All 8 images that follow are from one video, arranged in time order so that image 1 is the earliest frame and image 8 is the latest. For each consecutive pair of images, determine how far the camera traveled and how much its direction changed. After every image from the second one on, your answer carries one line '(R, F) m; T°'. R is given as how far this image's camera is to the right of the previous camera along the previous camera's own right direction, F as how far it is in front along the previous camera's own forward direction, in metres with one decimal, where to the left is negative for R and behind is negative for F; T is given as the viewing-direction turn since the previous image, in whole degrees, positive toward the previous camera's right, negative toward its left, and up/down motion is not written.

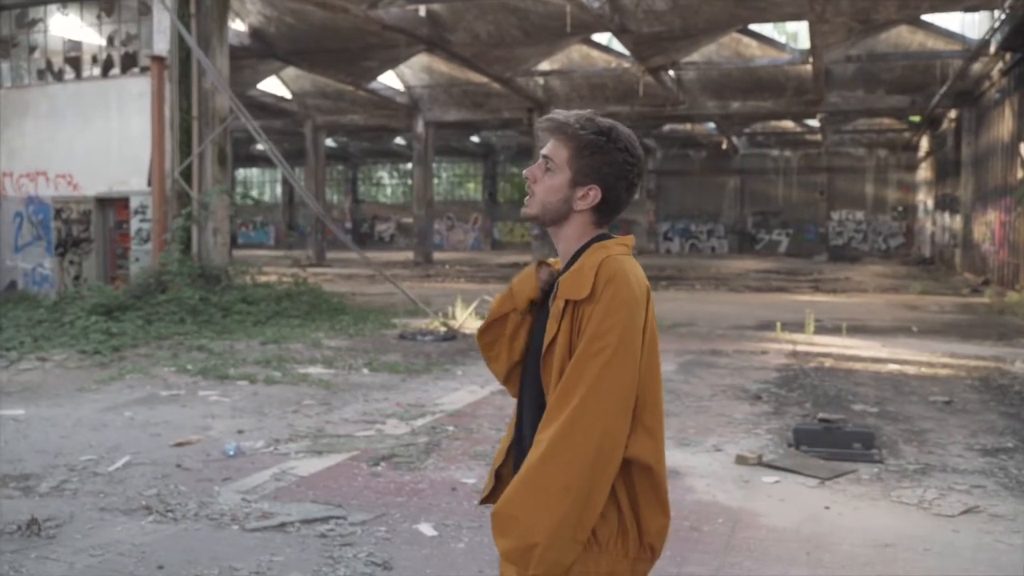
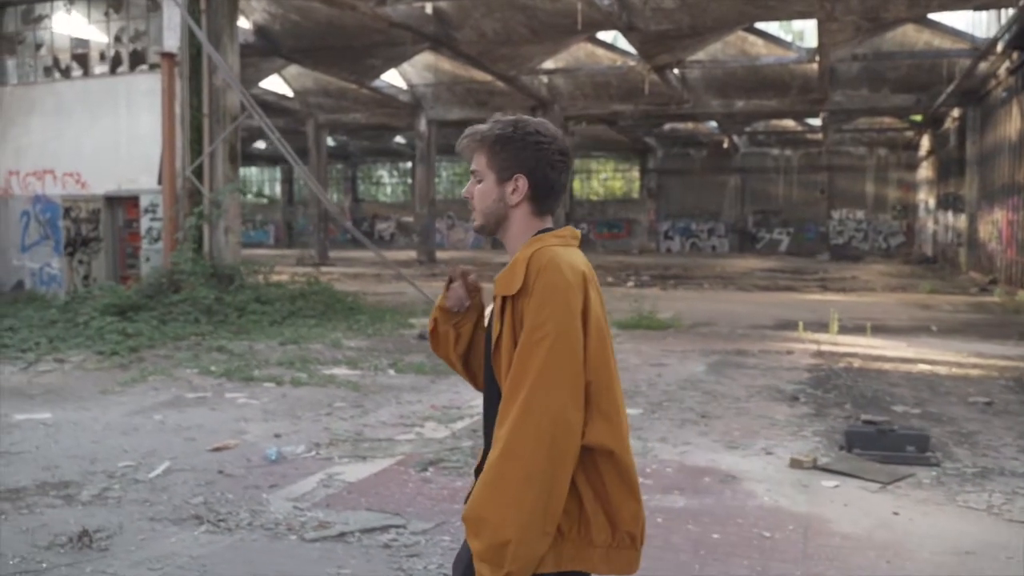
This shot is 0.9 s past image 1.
(-0.3, +0.2) m; 0°
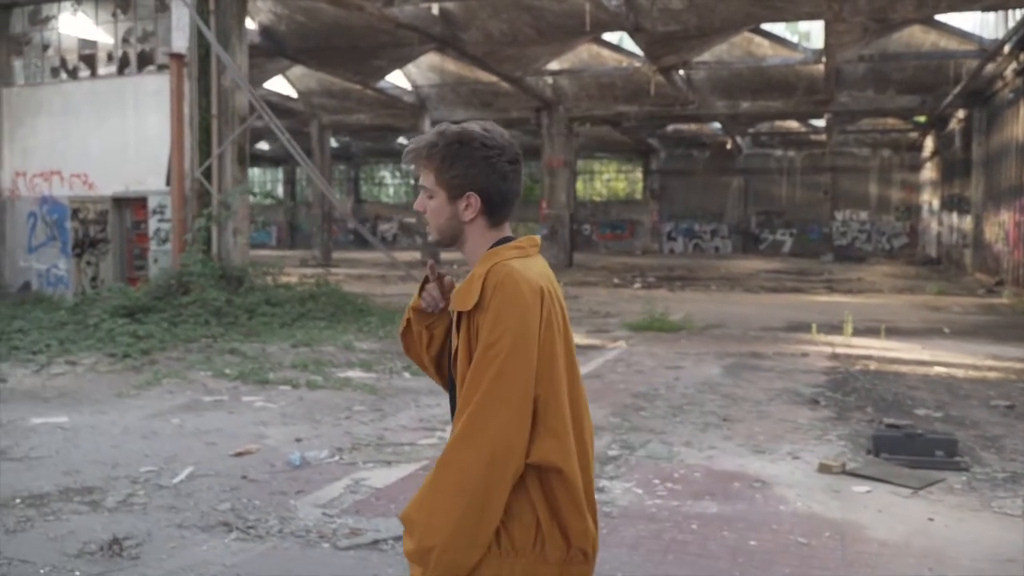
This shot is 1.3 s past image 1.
(-0.2, +0.1) m; 0°
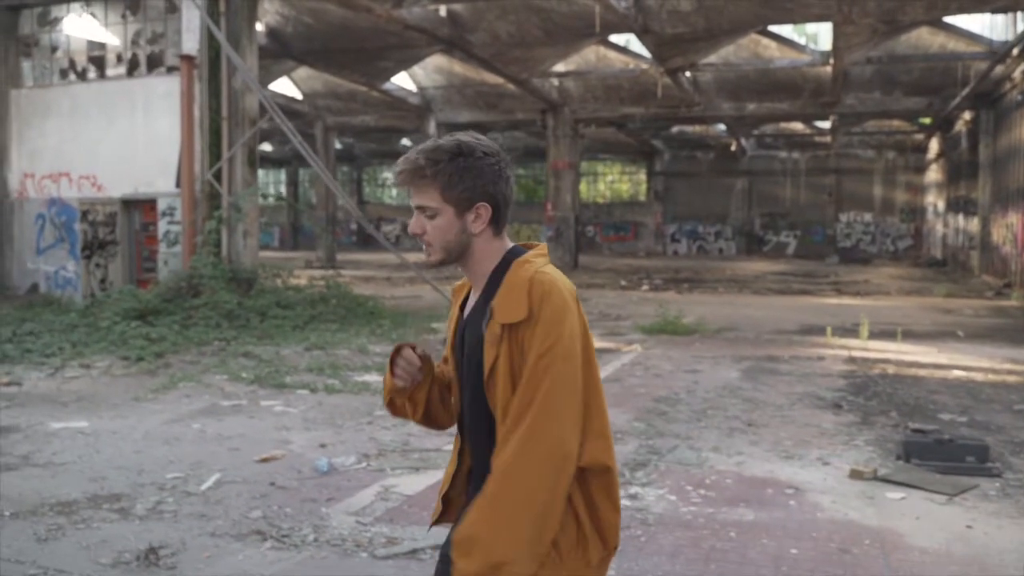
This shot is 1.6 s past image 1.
(-0.2, +0.1) m; 0°
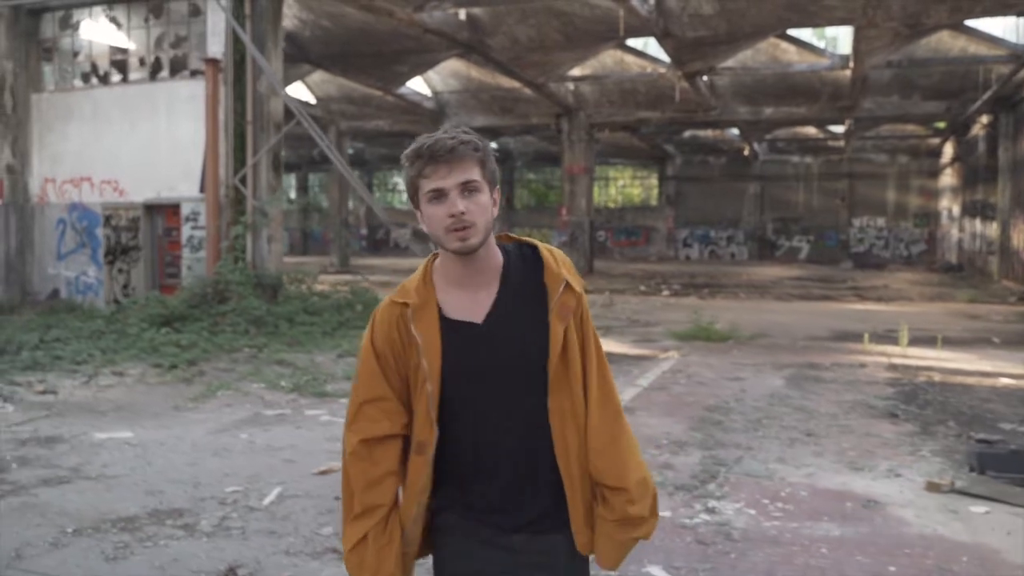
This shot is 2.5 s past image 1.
(-0.4, +0.2) m; 0°
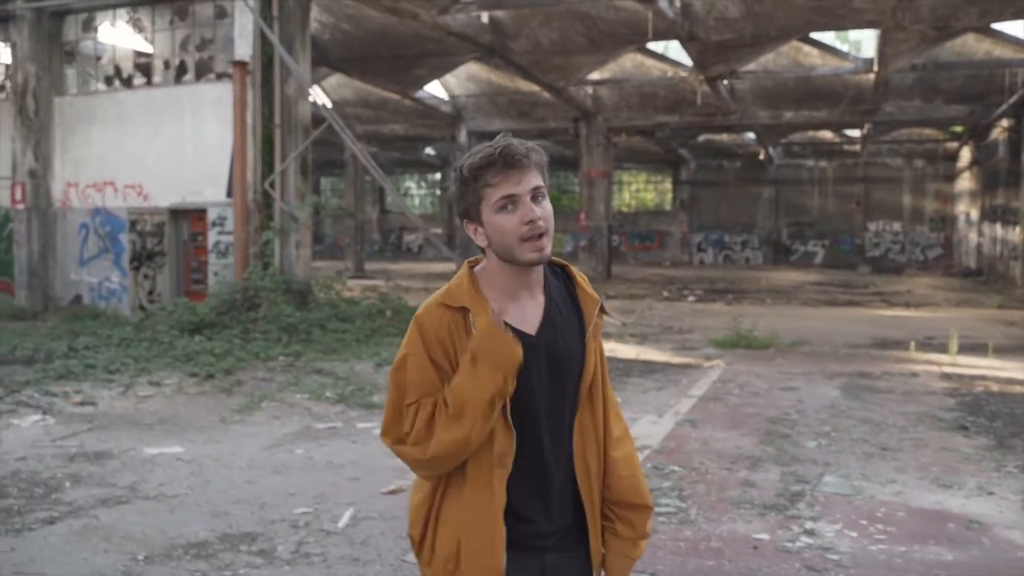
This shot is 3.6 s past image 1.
(-0.4, +0.3) m; 0°
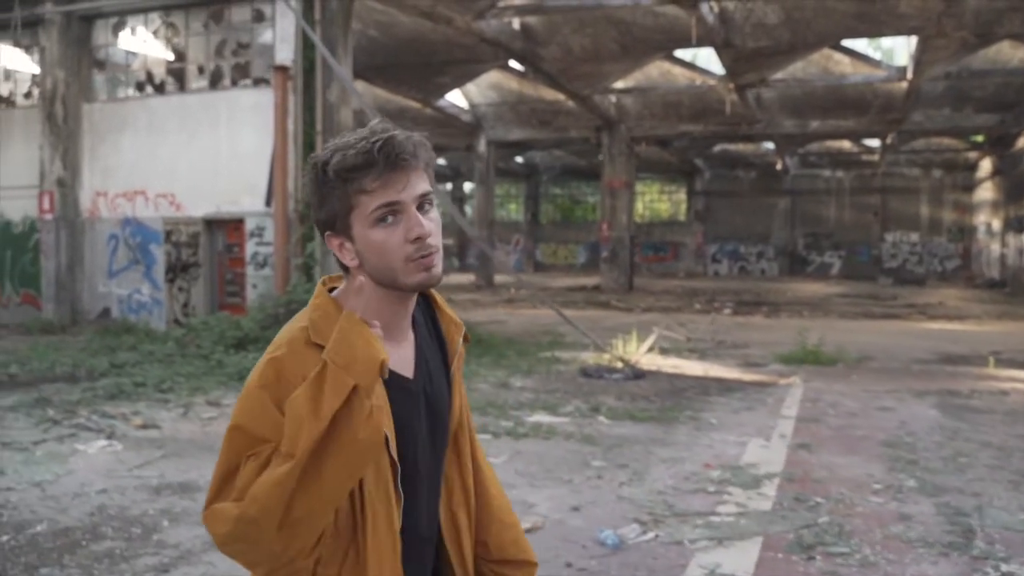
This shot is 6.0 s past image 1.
(-0.7, +0.5) m; 0°
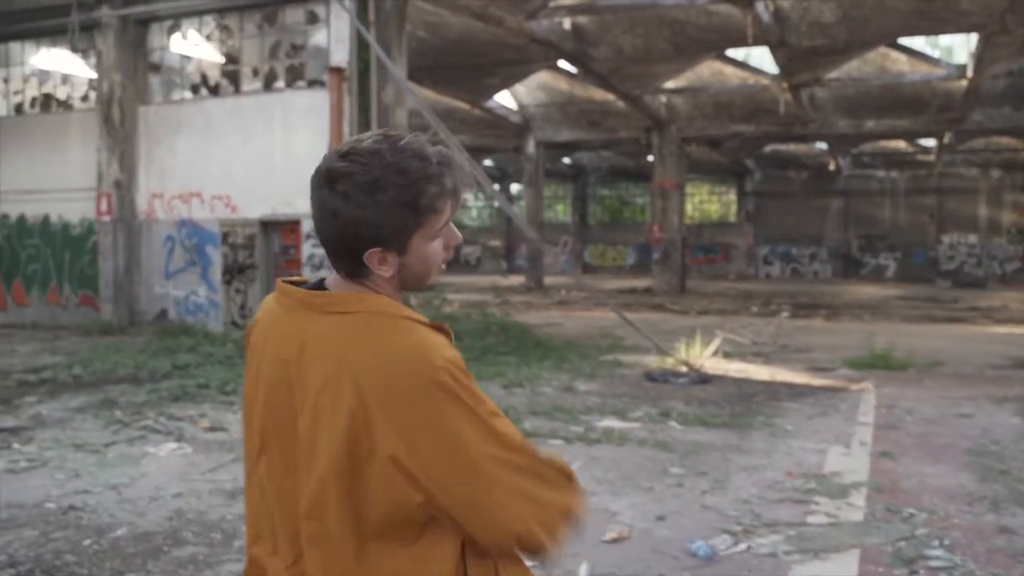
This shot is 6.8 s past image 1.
(-0.2, +0.1) m; -3°
